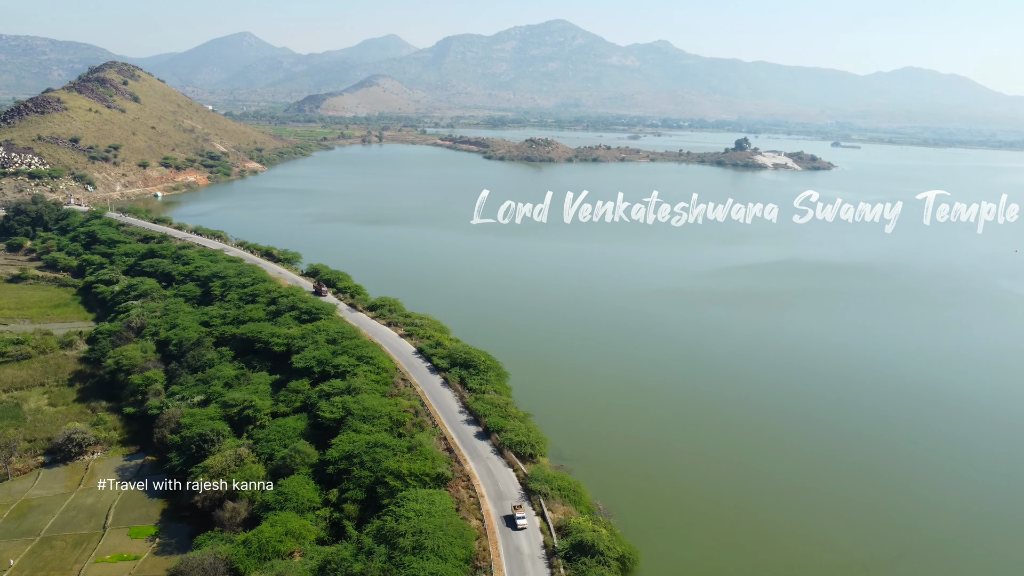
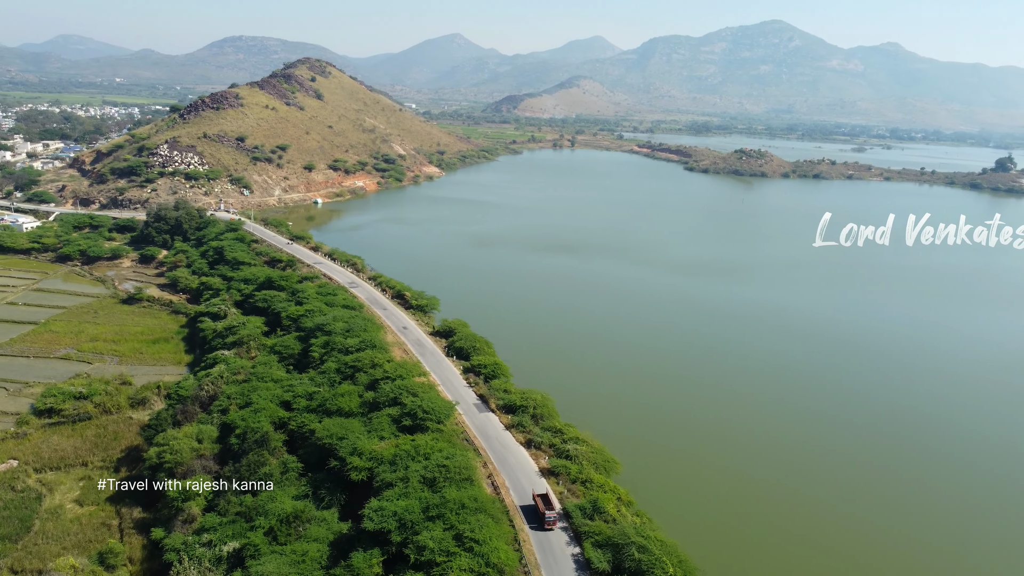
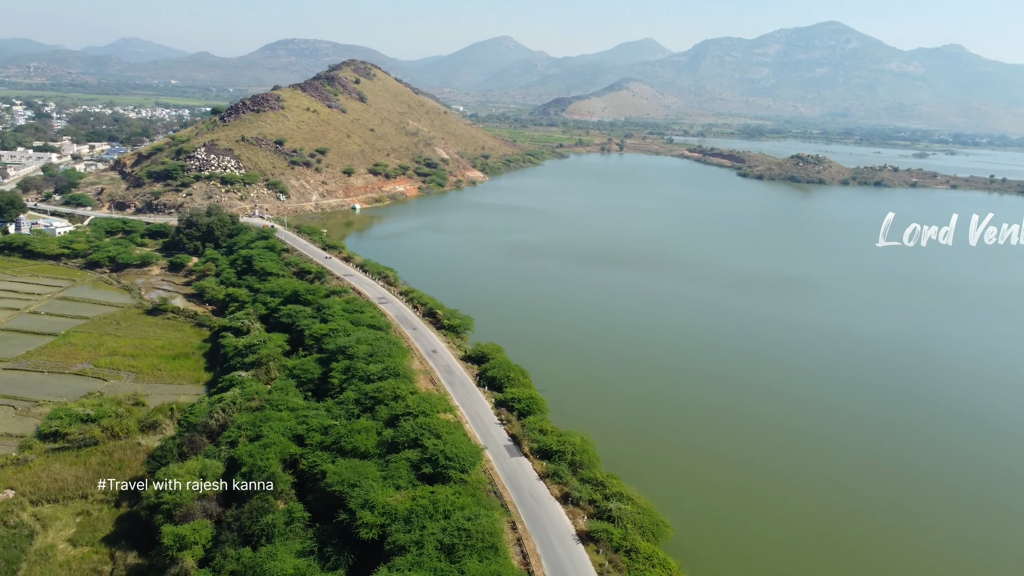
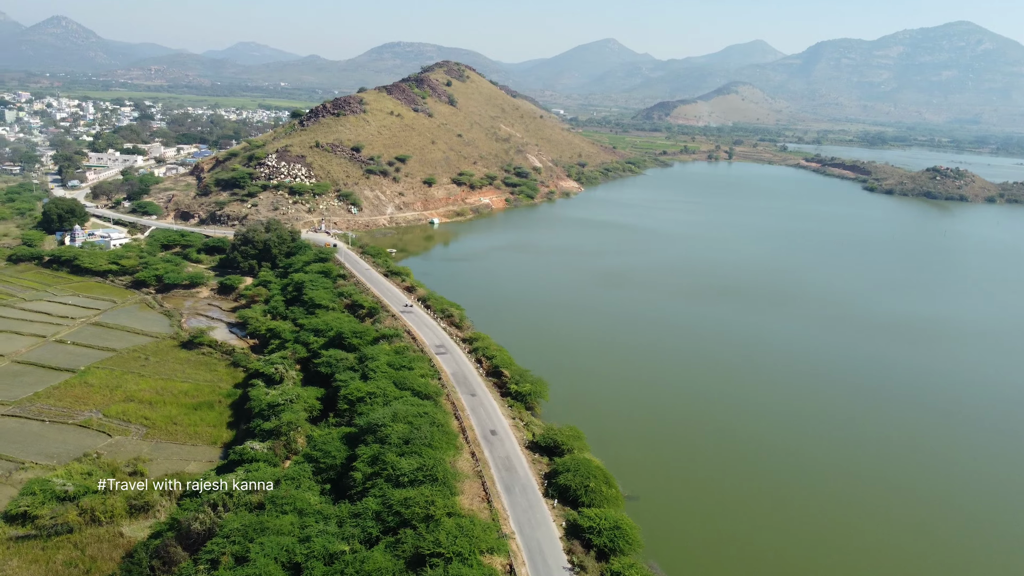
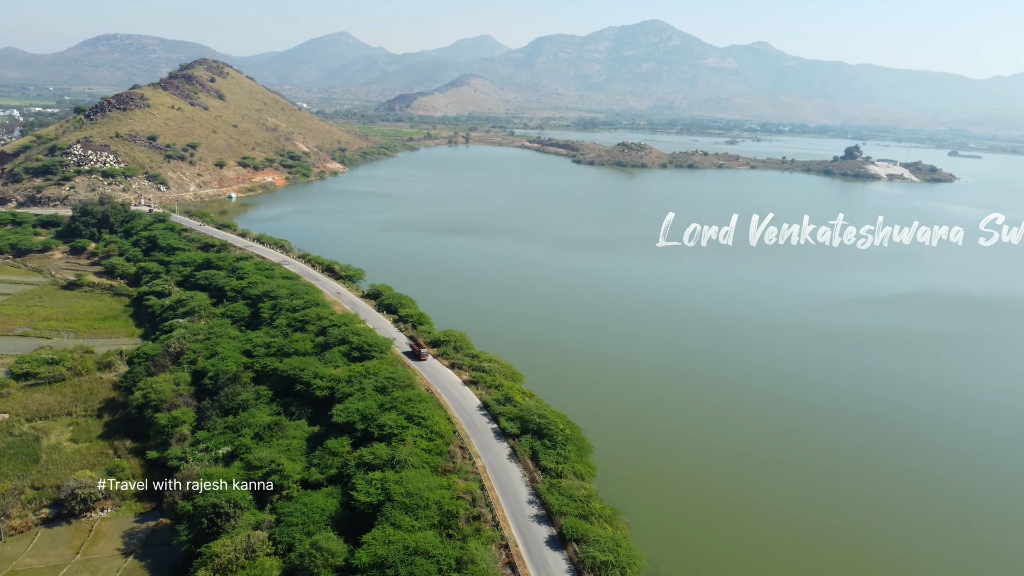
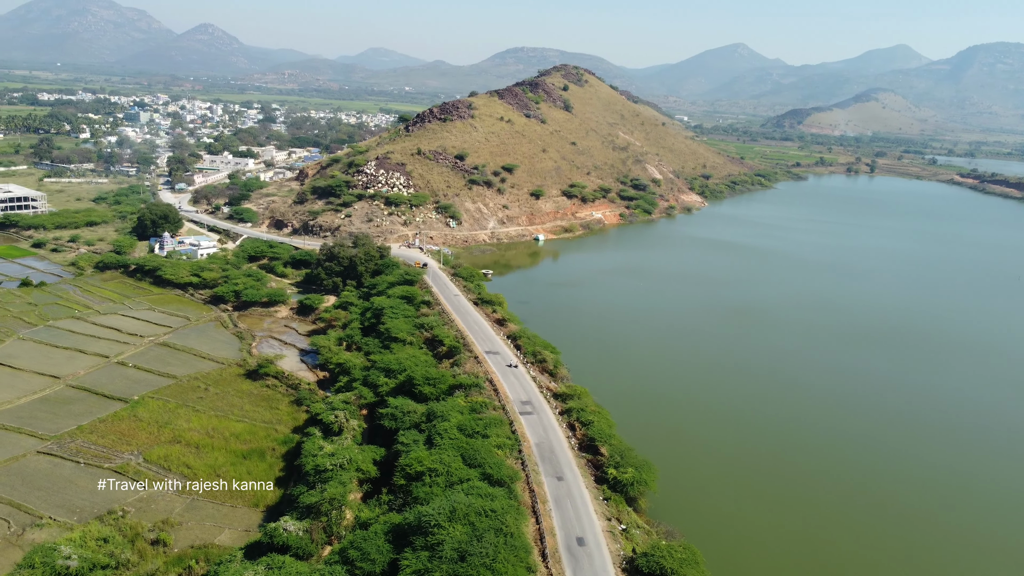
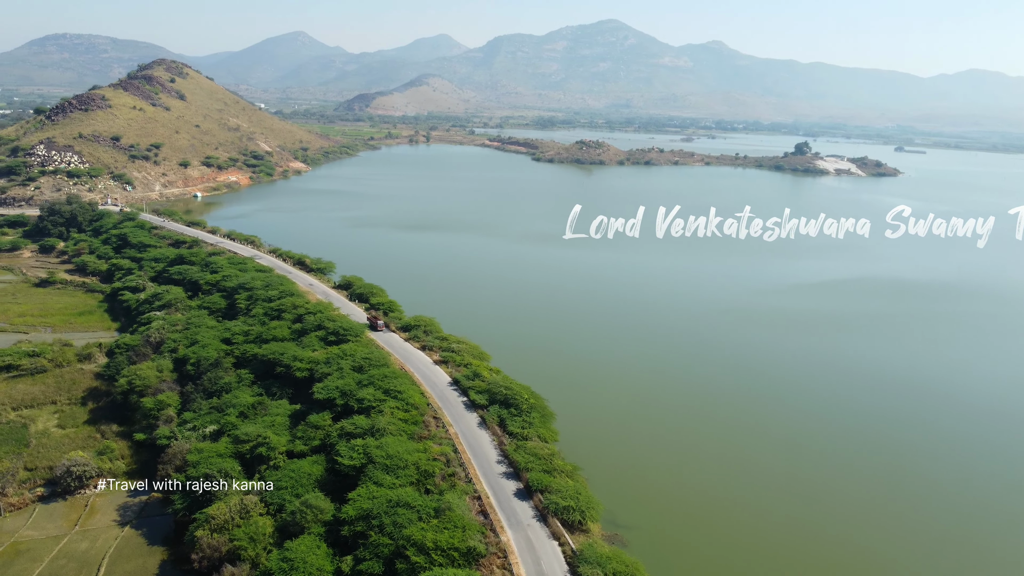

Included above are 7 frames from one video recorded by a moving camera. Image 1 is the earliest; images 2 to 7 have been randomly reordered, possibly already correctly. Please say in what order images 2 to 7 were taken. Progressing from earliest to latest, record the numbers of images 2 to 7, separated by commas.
7, 5, 2, 3, 4, 6
